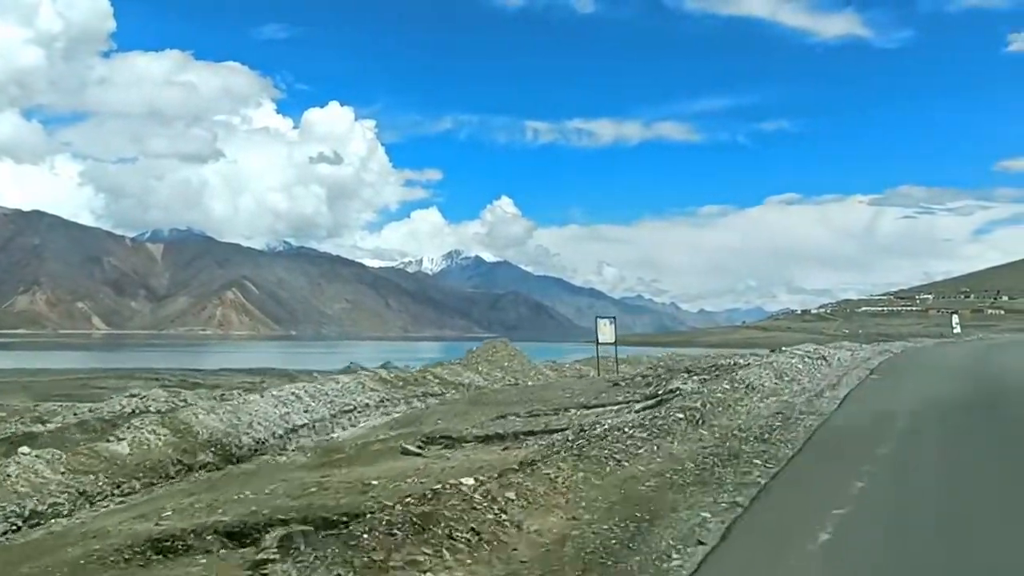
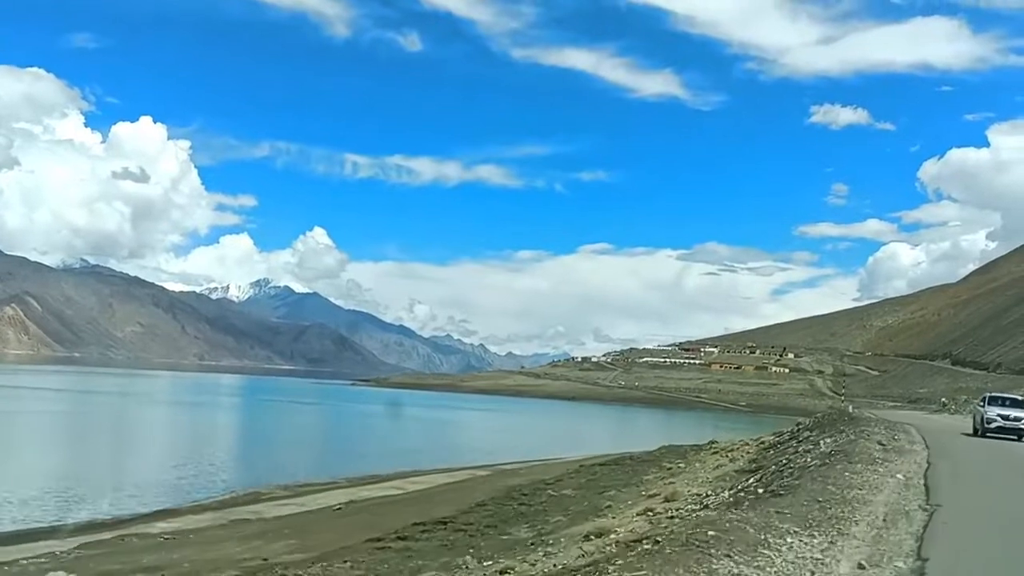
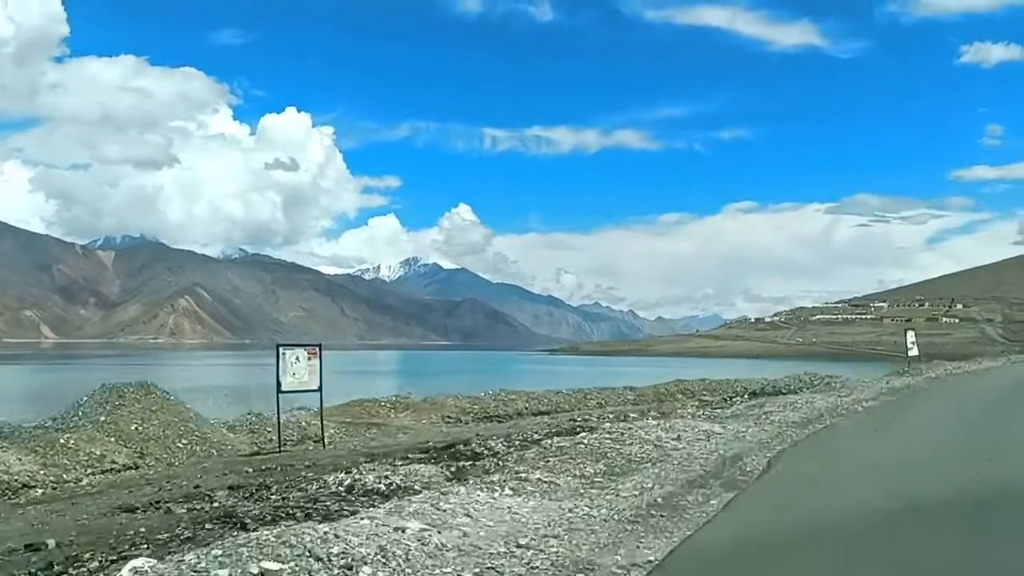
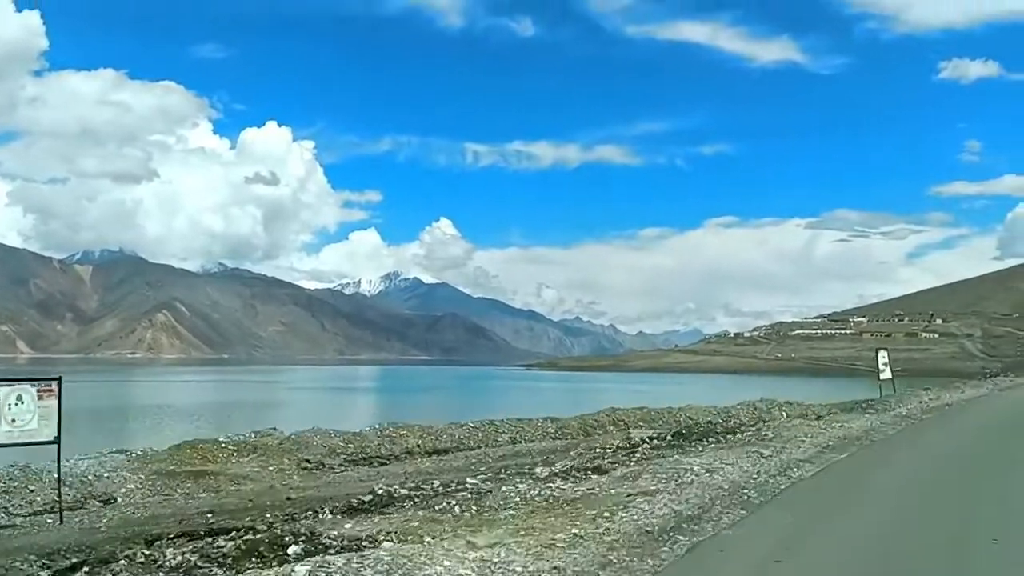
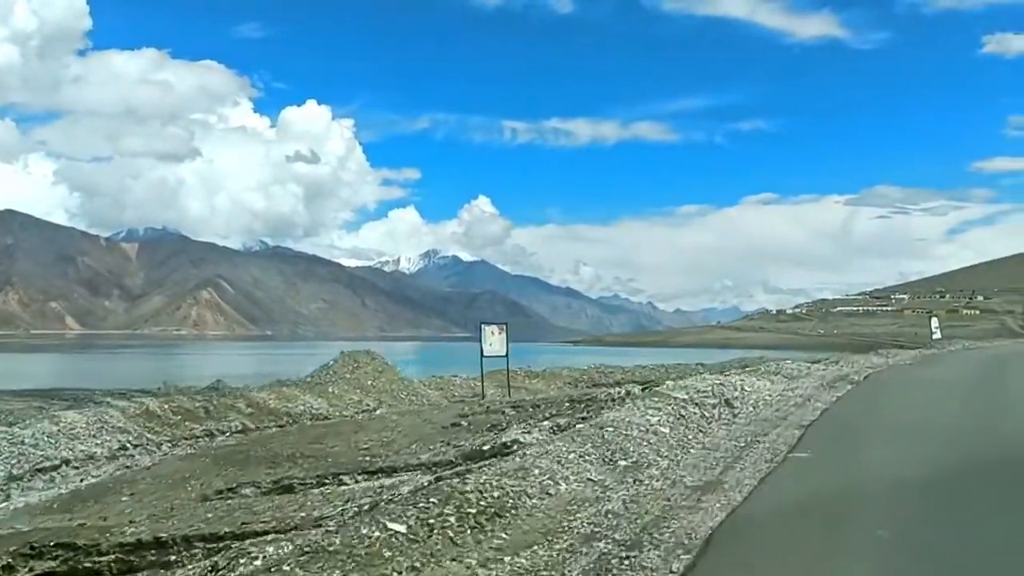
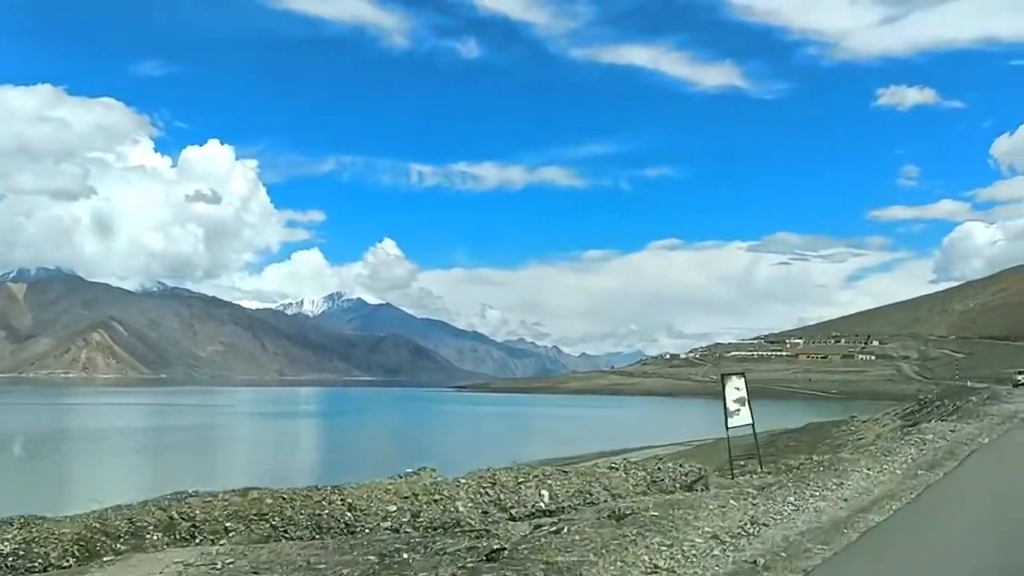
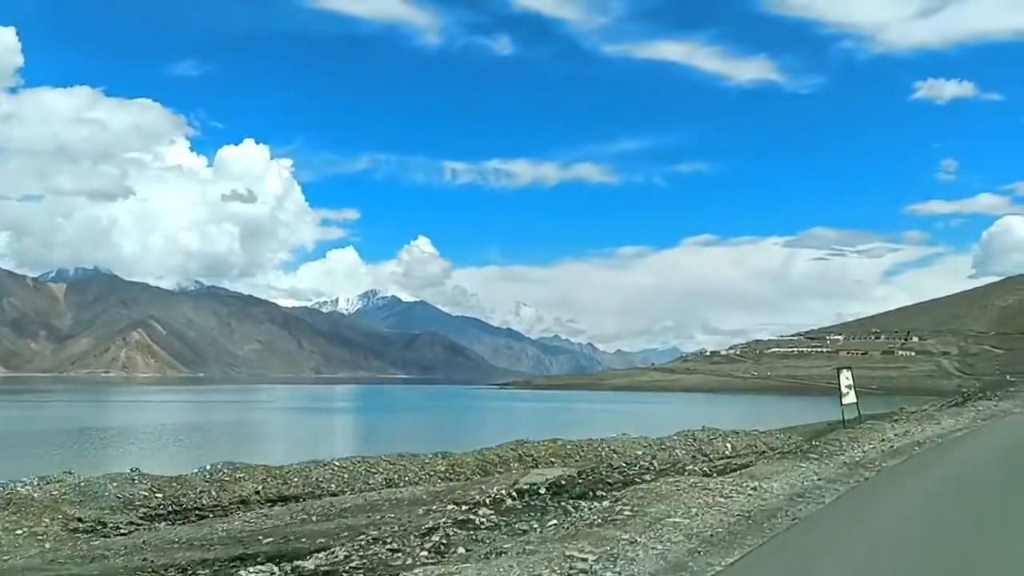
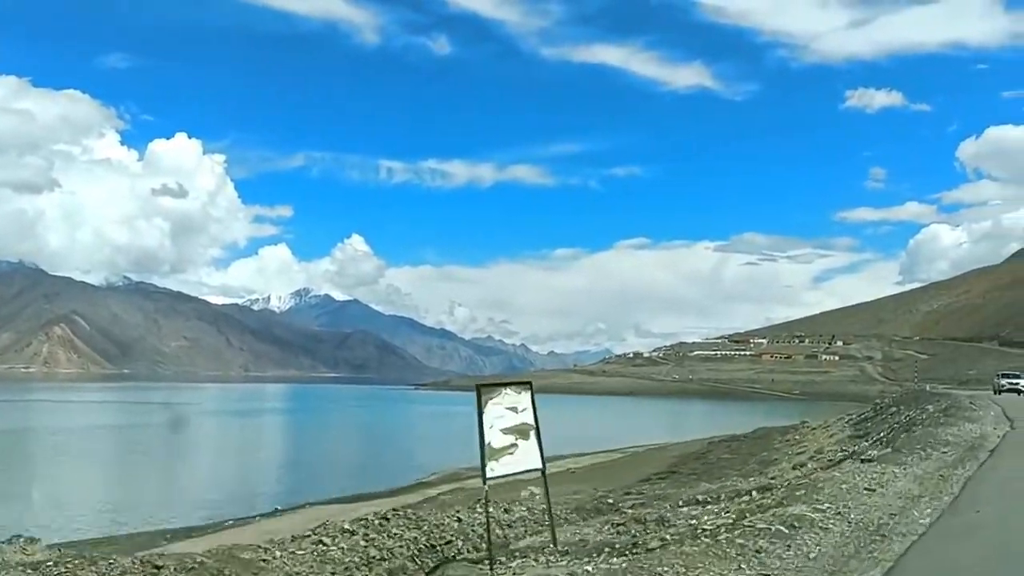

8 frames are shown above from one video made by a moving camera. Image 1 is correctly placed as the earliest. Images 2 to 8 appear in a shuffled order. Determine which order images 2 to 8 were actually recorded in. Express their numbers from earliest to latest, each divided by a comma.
5, 3, 4, 7, 6, 8, 2
